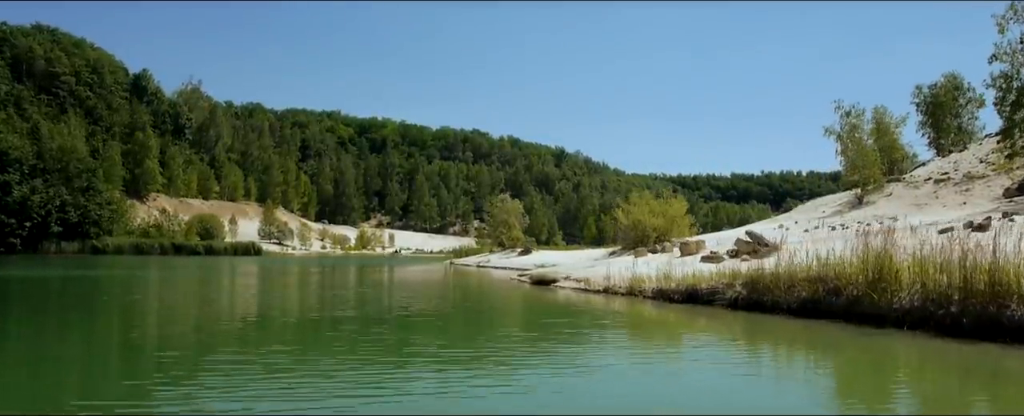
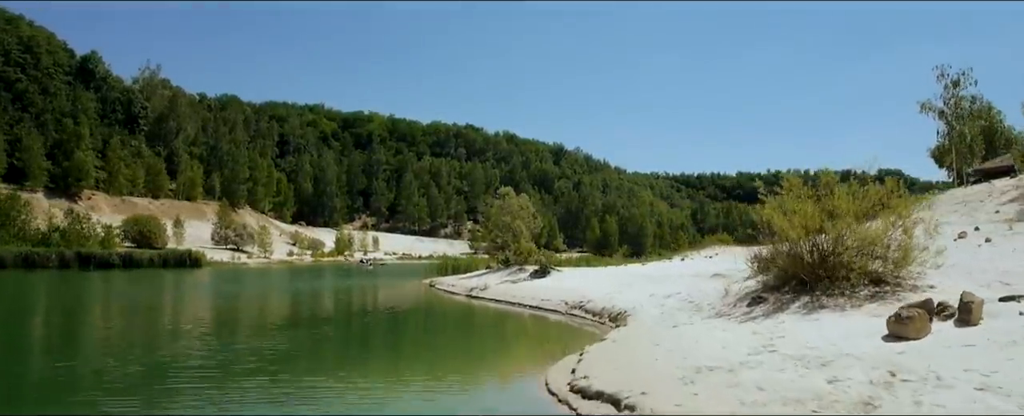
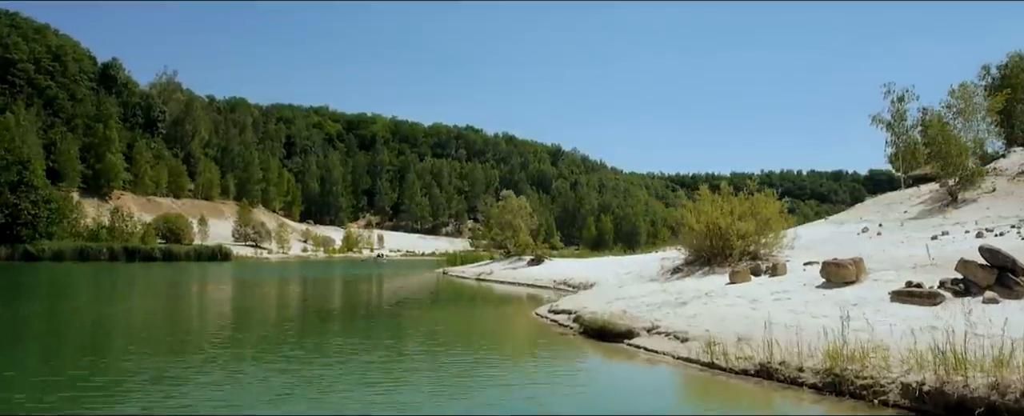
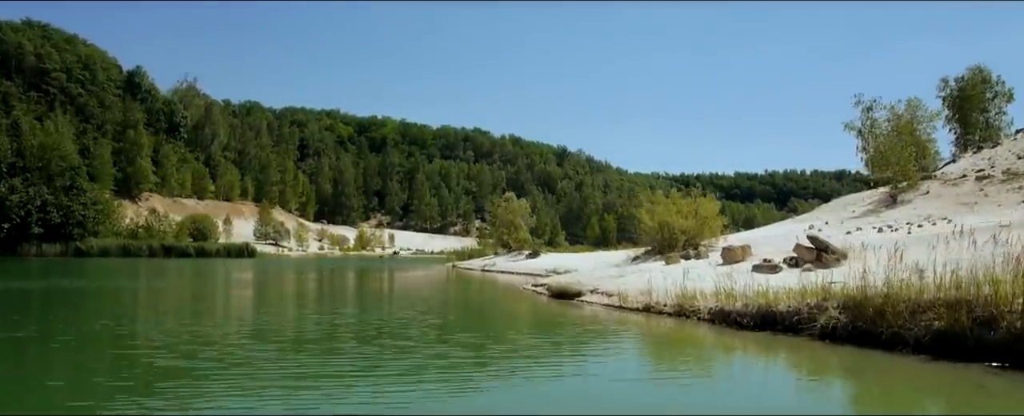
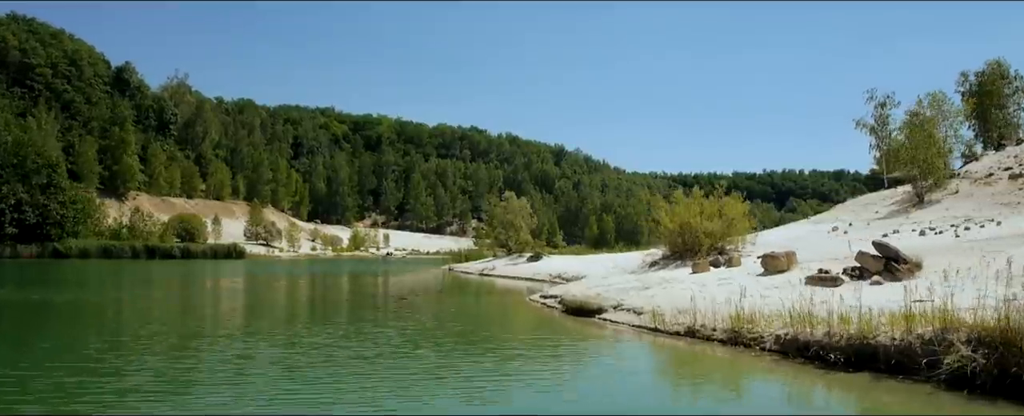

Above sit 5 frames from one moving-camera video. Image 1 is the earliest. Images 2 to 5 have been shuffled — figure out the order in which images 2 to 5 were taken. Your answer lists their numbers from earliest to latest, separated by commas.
4, 5, 3, 2
